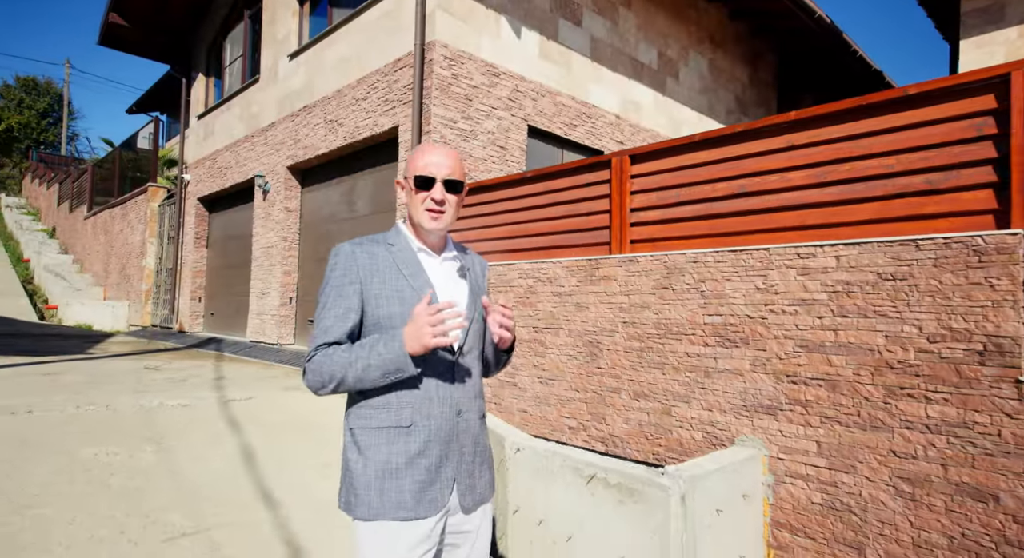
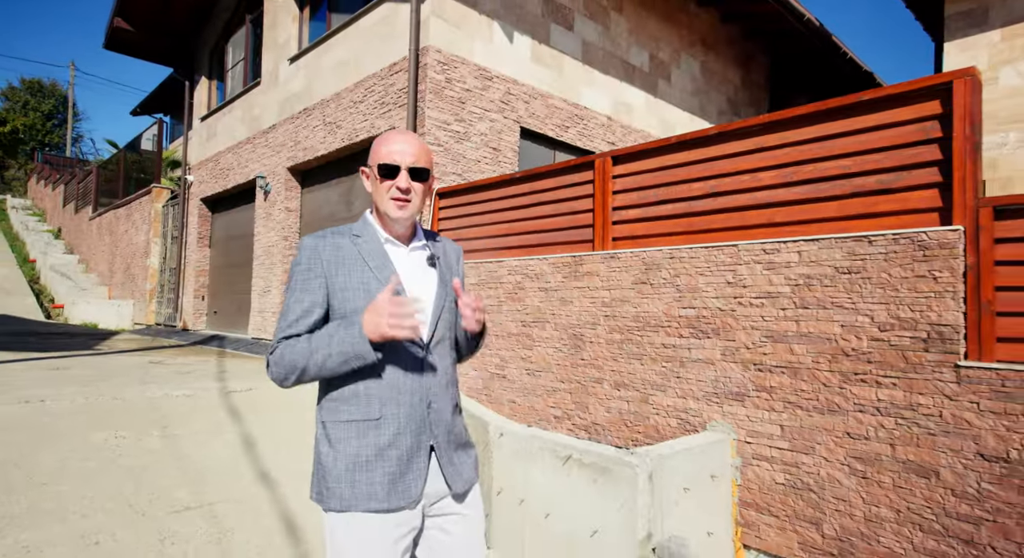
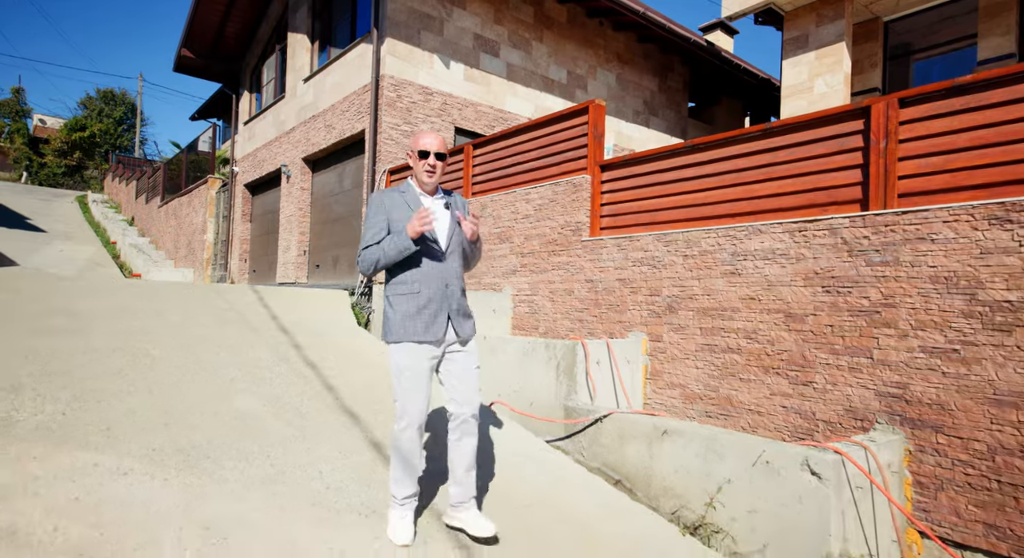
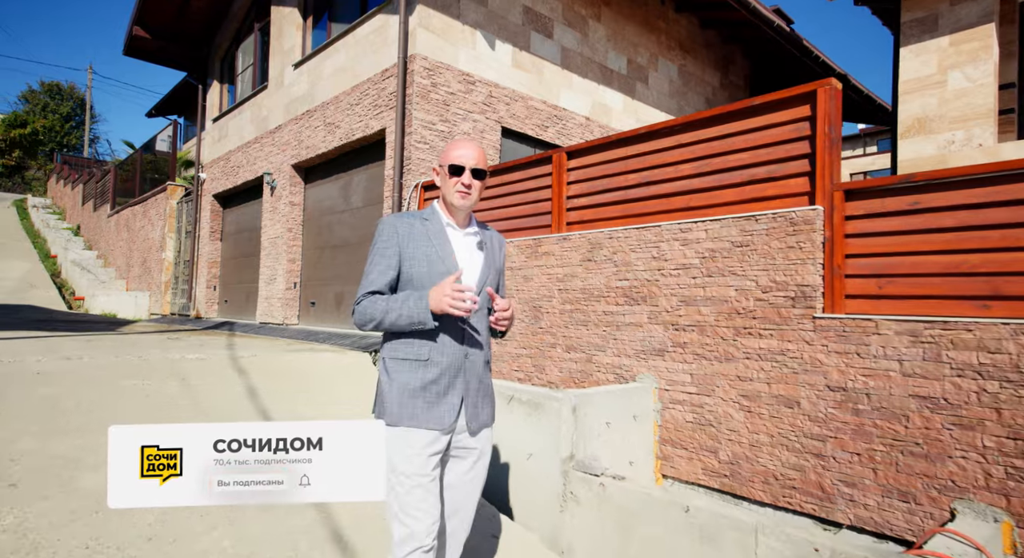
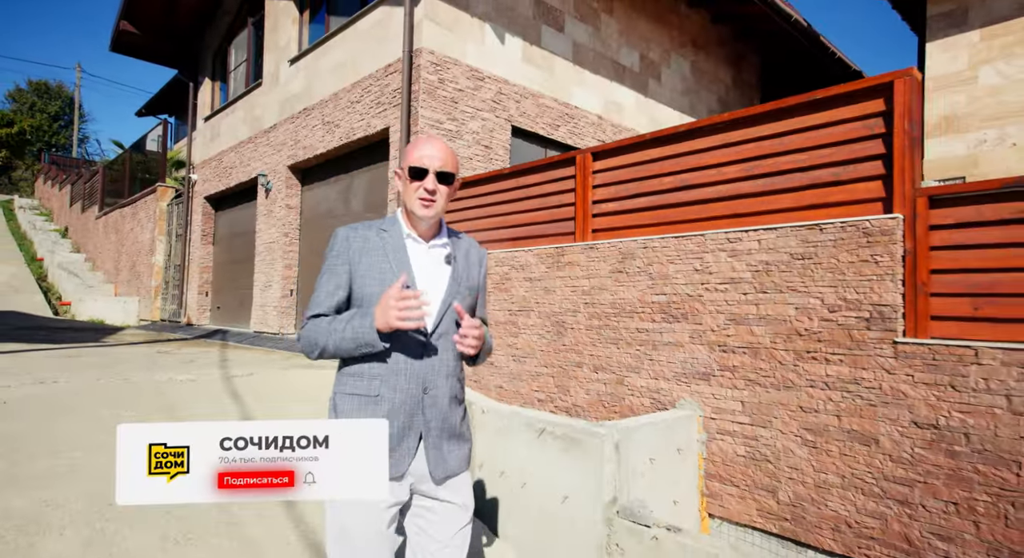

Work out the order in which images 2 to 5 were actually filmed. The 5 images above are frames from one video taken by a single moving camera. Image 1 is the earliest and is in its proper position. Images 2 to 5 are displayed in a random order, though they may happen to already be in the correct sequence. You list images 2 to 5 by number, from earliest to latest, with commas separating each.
2, 5, 4, 3
